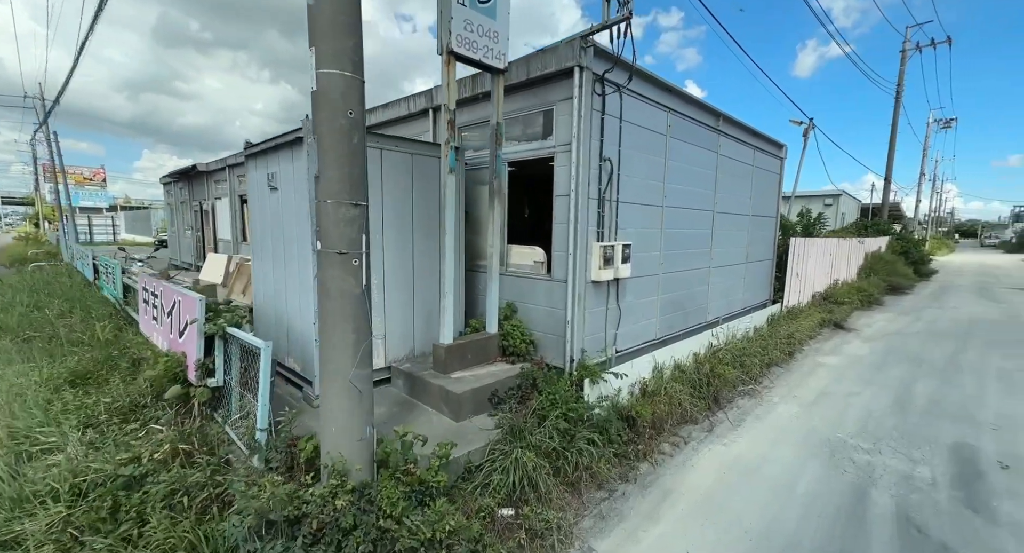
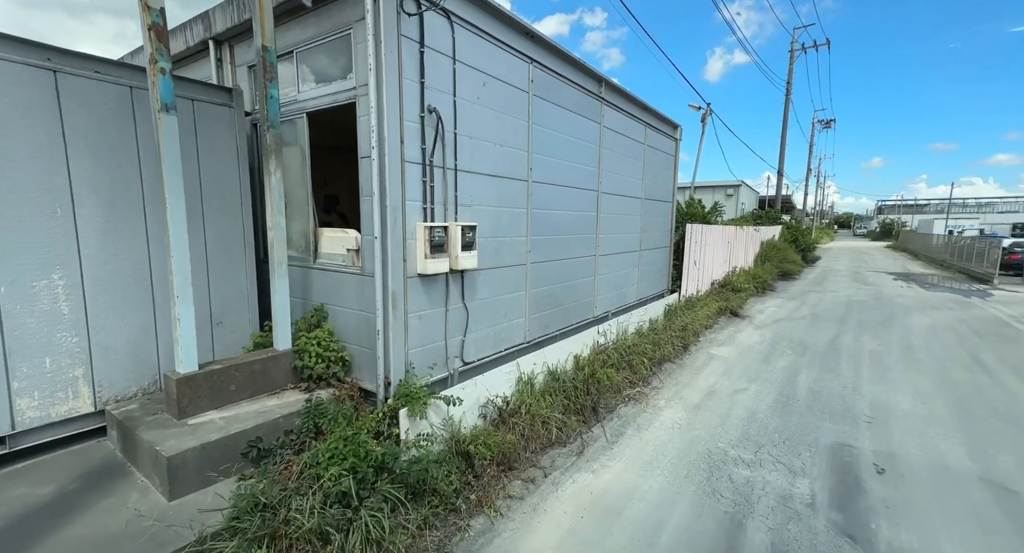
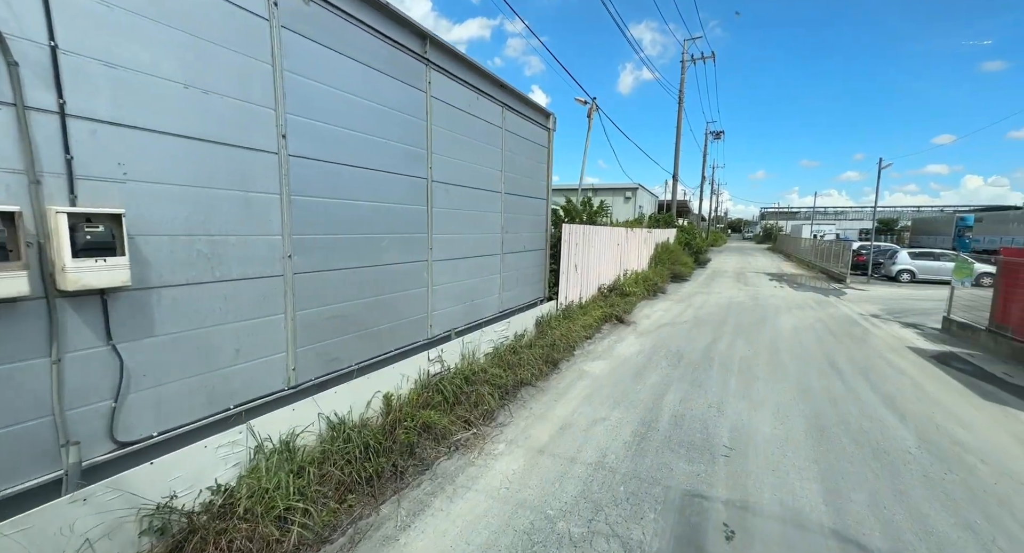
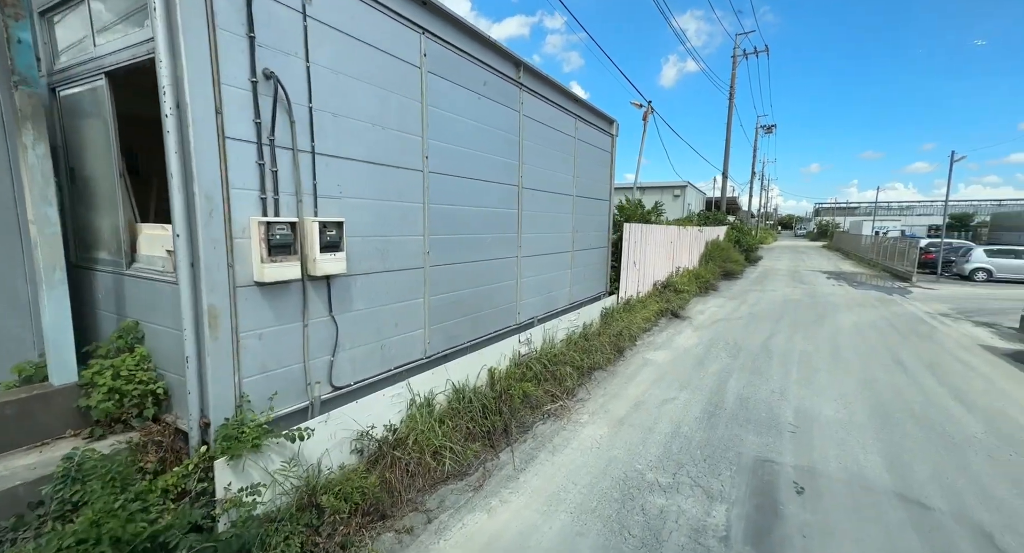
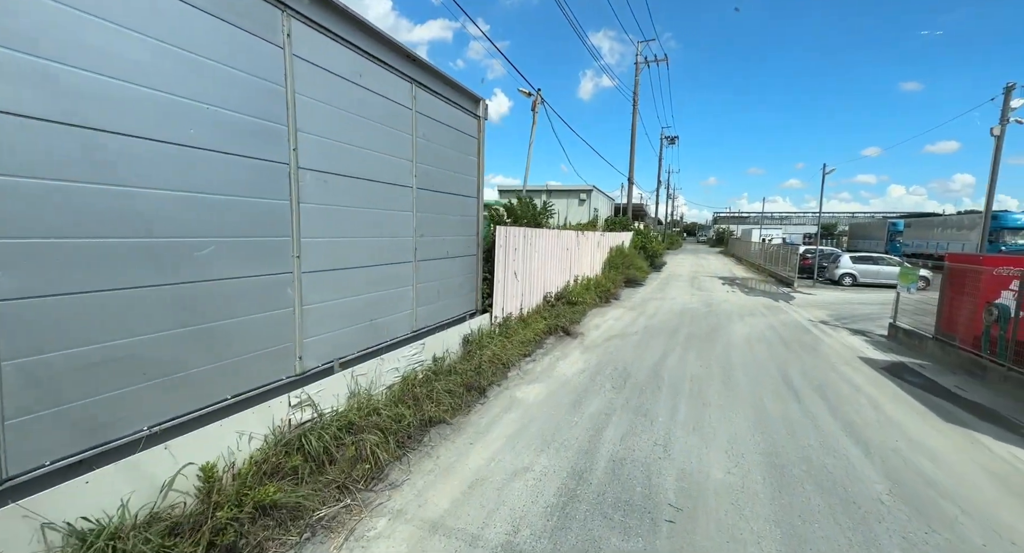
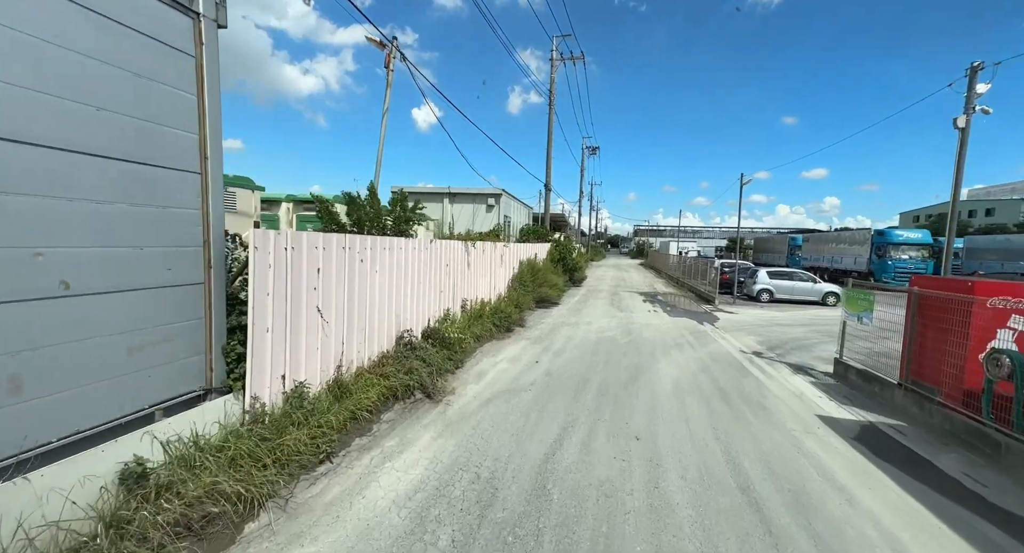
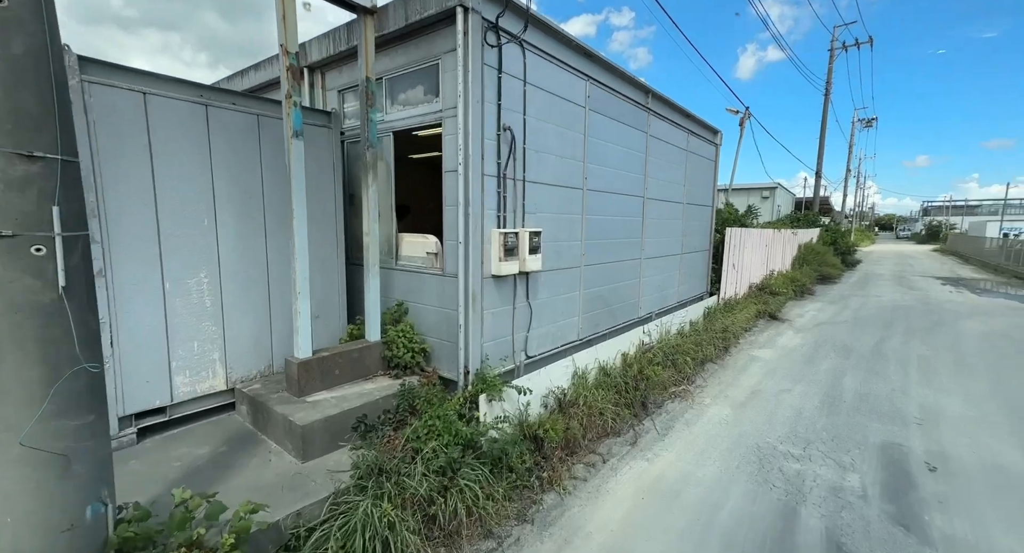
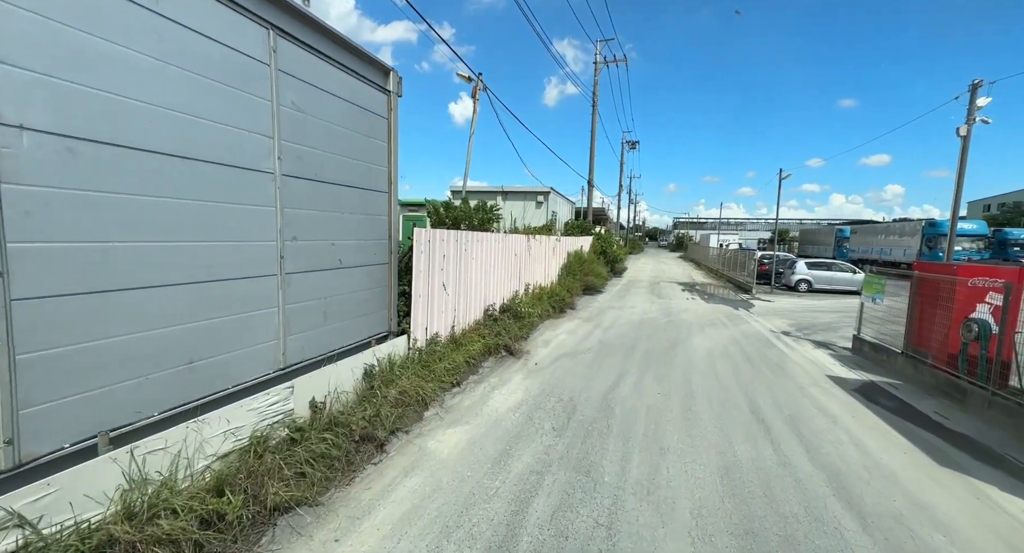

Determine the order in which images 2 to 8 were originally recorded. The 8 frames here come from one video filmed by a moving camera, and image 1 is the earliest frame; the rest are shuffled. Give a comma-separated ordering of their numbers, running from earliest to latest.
7, 2, 4, 3, 5, 8, 6
